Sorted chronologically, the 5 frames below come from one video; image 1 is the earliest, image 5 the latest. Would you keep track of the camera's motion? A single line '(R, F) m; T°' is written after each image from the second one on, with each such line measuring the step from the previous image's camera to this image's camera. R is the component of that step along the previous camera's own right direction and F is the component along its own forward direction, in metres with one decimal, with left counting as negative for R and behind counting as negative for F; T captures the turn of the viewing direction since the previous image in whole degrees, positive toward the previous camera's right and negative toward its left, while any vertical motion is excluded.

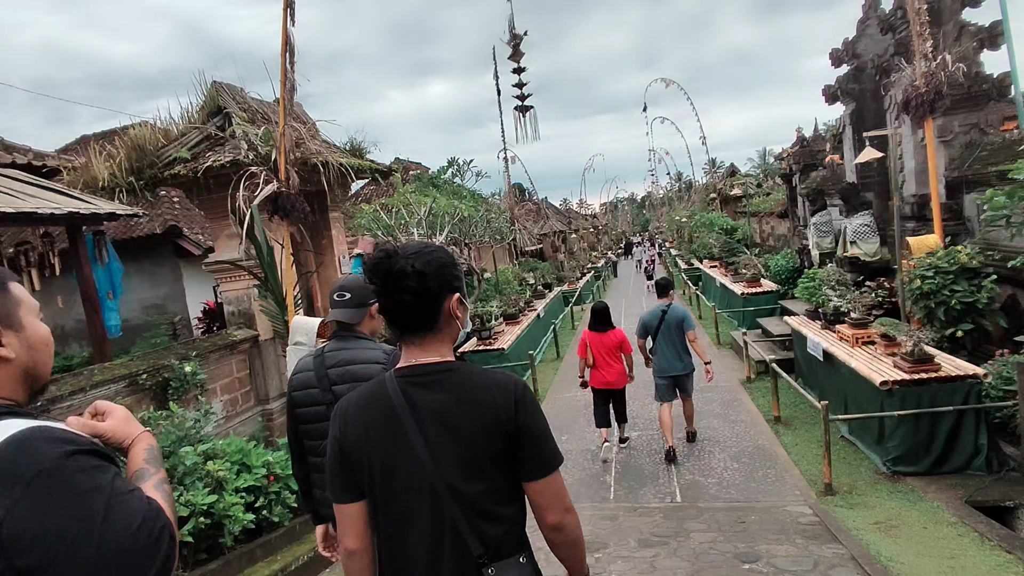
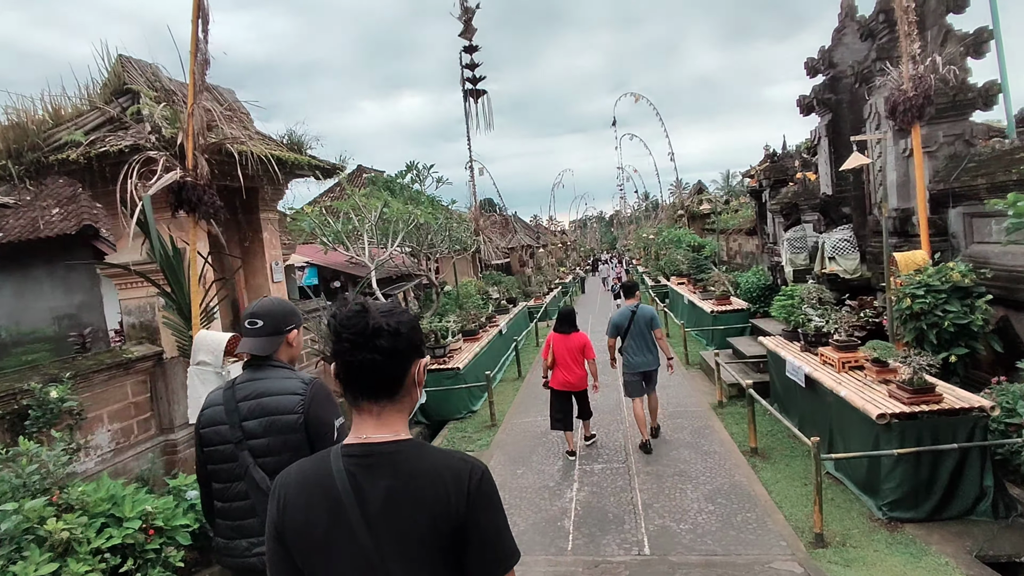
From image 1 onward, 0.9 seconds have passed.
(+0.2, +0.8) m; +3°
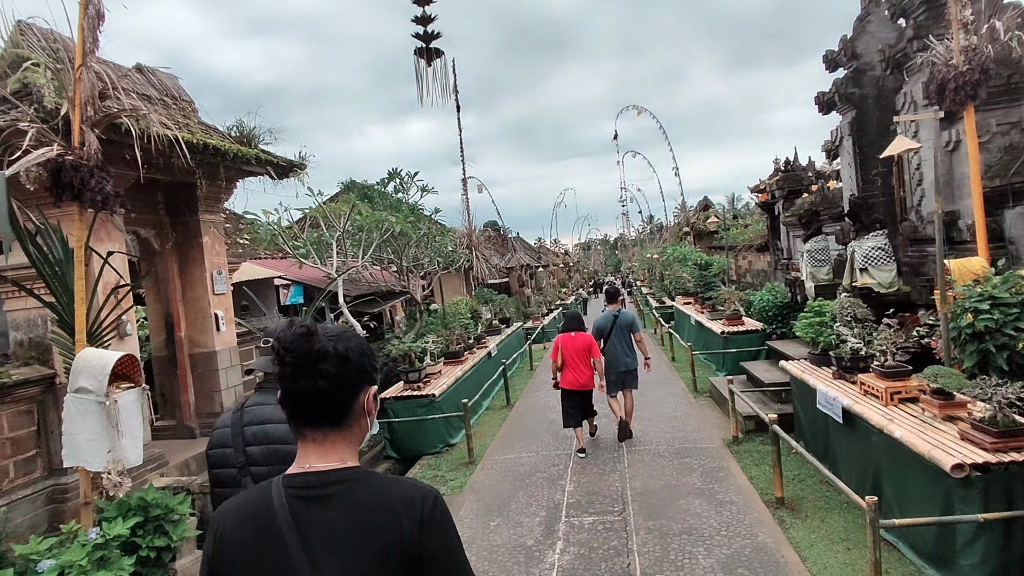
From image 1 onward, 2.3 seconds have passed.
(+0.3, +1.0) m; -1°
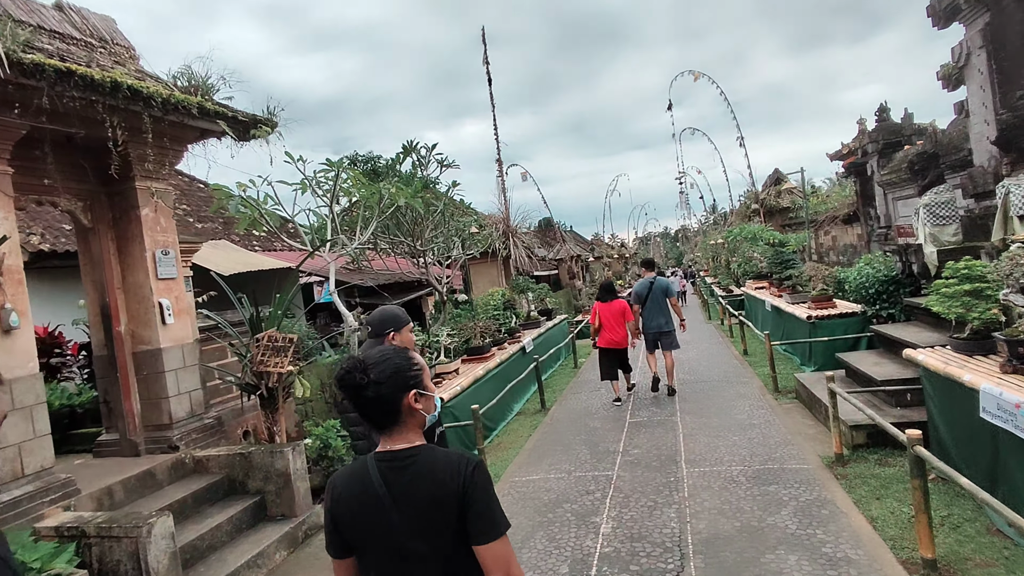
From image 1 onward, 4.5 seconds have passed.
(+0.4, +1.5) m; -6°
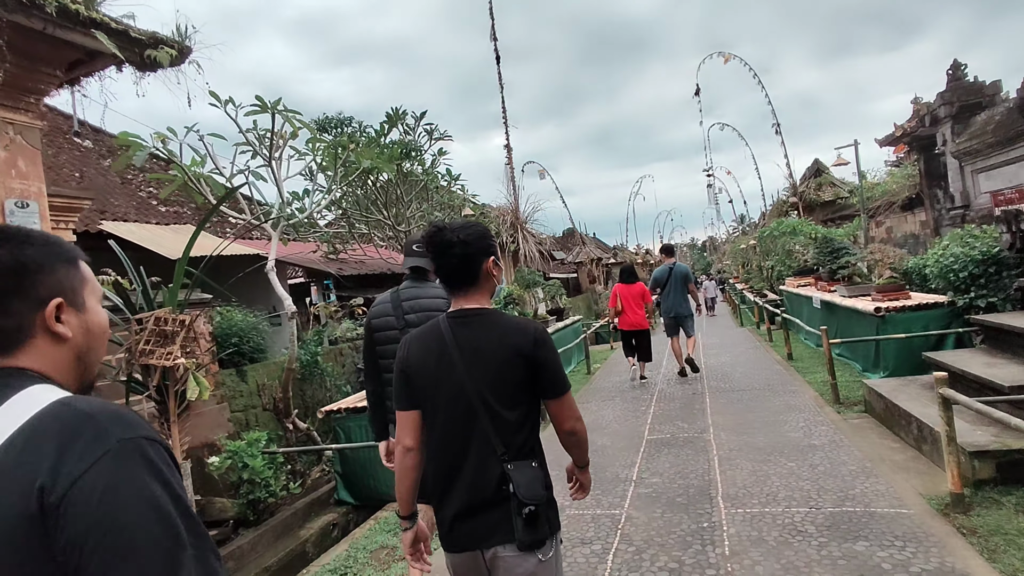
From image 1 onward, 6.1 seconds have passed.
(+0.4, +1.4) m; -3°
